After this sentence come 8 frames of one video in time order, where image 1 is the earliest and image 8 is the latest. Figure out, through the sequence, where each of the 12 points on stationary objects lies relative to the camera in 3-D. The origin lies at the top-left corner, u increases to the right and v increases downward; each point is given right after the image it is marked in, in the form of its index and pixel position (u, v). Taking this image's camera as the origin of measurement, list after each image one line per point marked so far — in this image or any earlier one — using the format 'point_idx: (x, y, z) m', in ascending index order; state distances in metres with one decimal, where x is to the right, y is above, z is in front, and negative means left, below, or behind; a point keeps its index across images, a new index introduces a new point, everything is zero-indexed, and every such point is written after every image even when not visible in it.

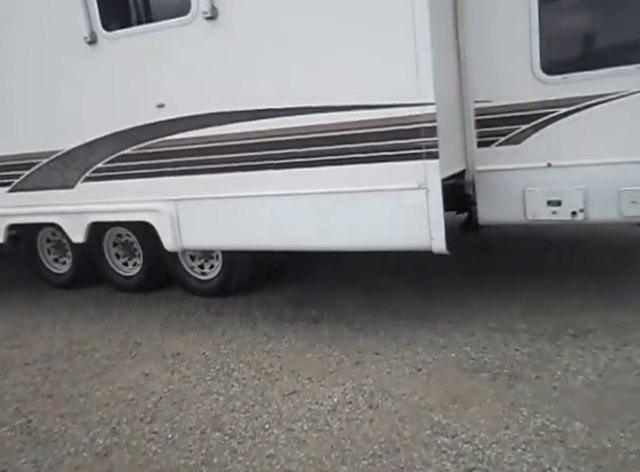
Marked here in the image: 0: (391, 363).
0: (+0.4, -0.7, +3.0) m
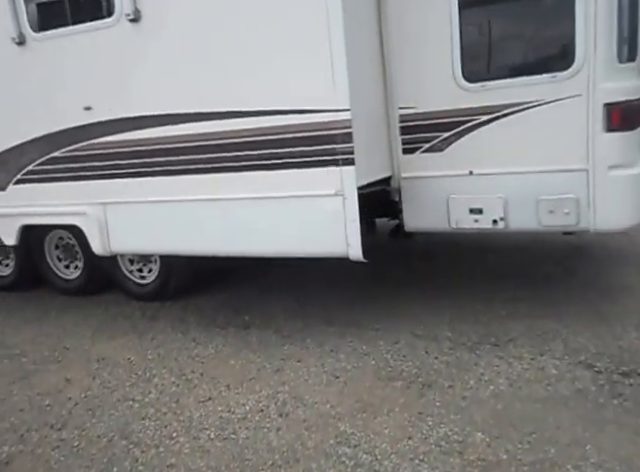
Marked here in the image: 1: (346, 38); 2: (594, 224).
0: (-0.1, -0.7, +3.0) m
1: (+0.1, +0.9, +2.7) m
2: (+1.3, 0.0, +2.8) m
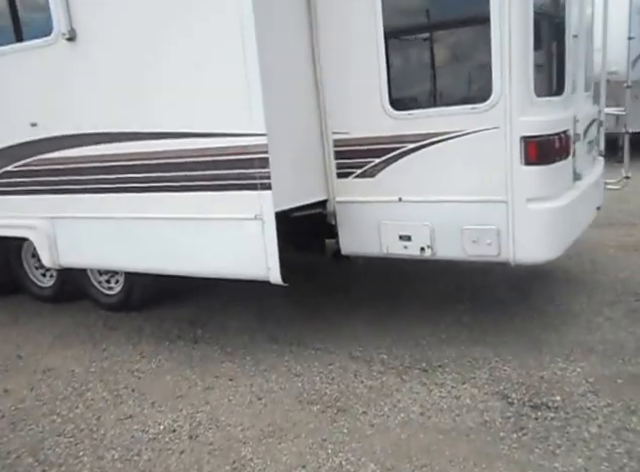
0: (-0.4, -0.8, +3.0) m
1: (-0.3, +0.8, +2.7) m
2: (+1.0, -0.1, +2.8) m
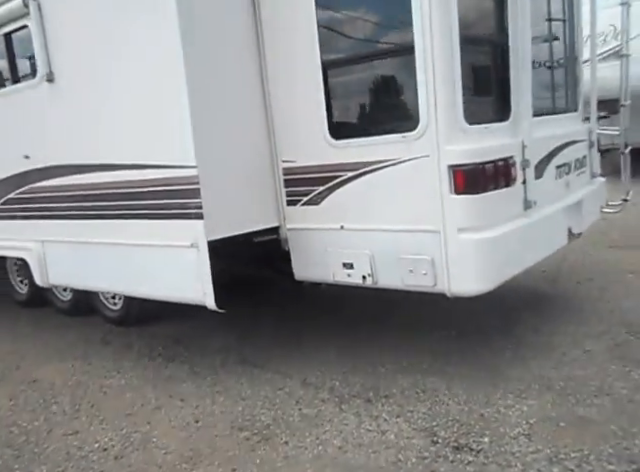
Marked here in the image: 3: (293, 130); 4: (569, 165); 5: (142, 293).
0: (-0.8, -1.0, +3.1) m
1: (-0.6, +0.7, +2.8) m
2: (+0.6, -0.2, +2.7) m
3: (-0.1, +0.6, +3.1) m
4: (+1.5, +0.4, +3.4) m
5: (-1.0, -0.3, +3.3) m
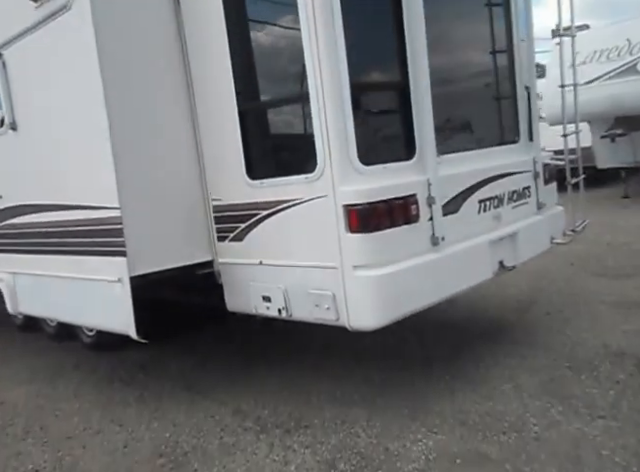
0: (-1.2, -1.2, +3.3) m
1: (-1.1, +0.5, +3.0) m
2: (+0.1, -0.4, +2.8) m
3: (-0.6, +0.4, +3.3) m
4: (+1.1, +0.2, +3.4) m
5: (-1.4, -0.5, +3.5) m
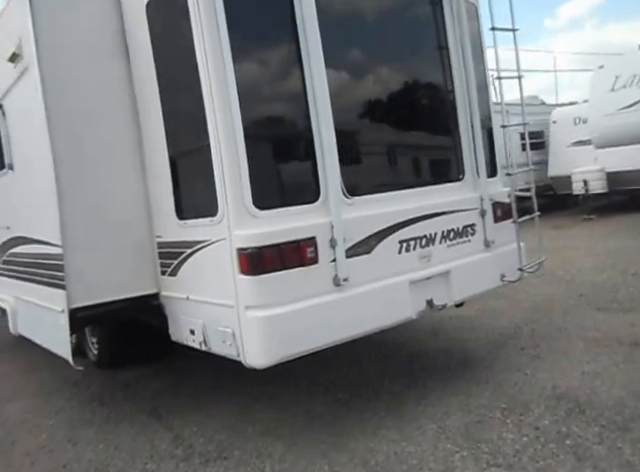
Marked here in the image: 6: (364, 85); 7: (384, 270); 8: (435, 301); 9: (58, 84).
0: (-1.6, -1.4, +3.6) m
1: (-1.5, +0.3, +3.3) m
2: (-0.4, -0.6, +2.9) m
3: (-1.0, +0.2, +3.5) m
4: (+0.6, 0.0, +3.4) m
5: (-1.8, -0.8, +3.8) m
6: (+0.3, +0.9, +3.3) m
7: (+0.4, -0.2, +3.2) m
8: (+0.7, -0.4, +3.4) m
9: (-1.5, +0.9, +3.3) m
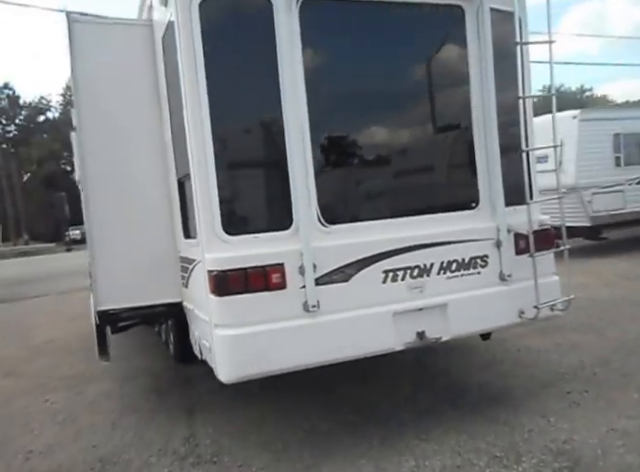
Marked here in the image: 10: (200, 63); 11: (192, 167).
0: (-1.6, -1.4, +4.1) m
1: (-1.5, +0.2, +3.8) m
2: (-0.6, -0.8, +3.1) m
3: (-1.0, +0.1, +3.9) m
4: (+0.6, -0.2, +3.3) m
5: (-1.7, -0.8, +4.4) m
6: (+0.2, +0.7, +3.3) m
7: (+0.2, -0.3, +3.2) m
8: (+0.6, -0.6, +3.3) m
9: (-1.5, +0.8, +3.8) m
10: (-0.6, +0.9, +3.0) m
11: (-0.7, +0.4, +3.1) m
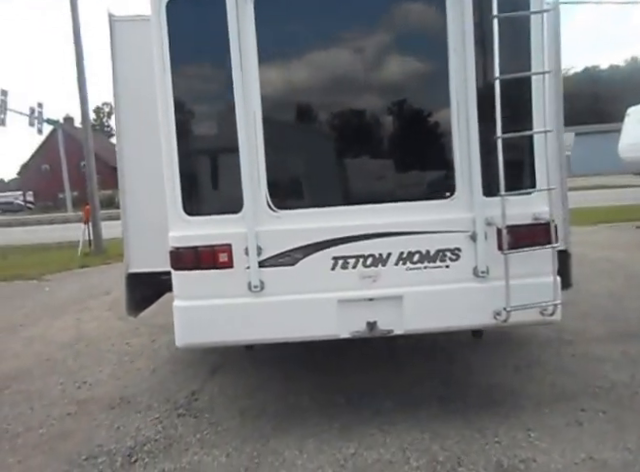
0: (-1.5, -1.2, +4.8) m
1: (-1.5, +0.4, +4.4) m
2: (-0.9, -0.6, +3.4) m
3: (-0.9, +0.2, +4.2) m
4: (+0.3, -0.1, +3.2) m
5: (-1.5, -0.6, +5.0) m
6: (0.0, +0.8, +3.3) m
7: (0.0, -0.3, +3.2) m
8: (+0.3, -0.5, +3.2) m
9: (-1.4, +1.0, +4.3) m
10: (-0.9, +1.0, +3.2) m
11: (-0.9, +0.5, +3.4) m
